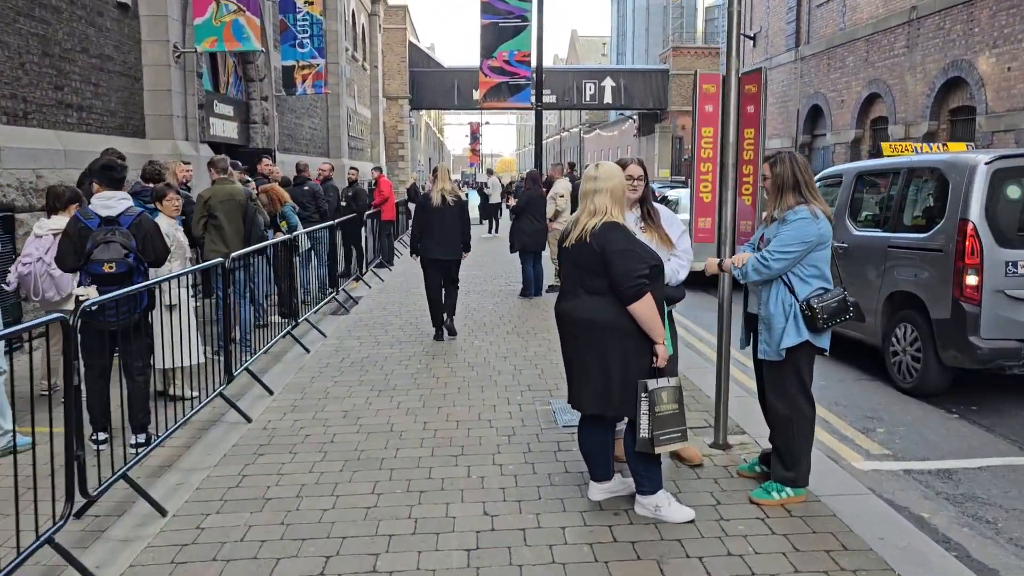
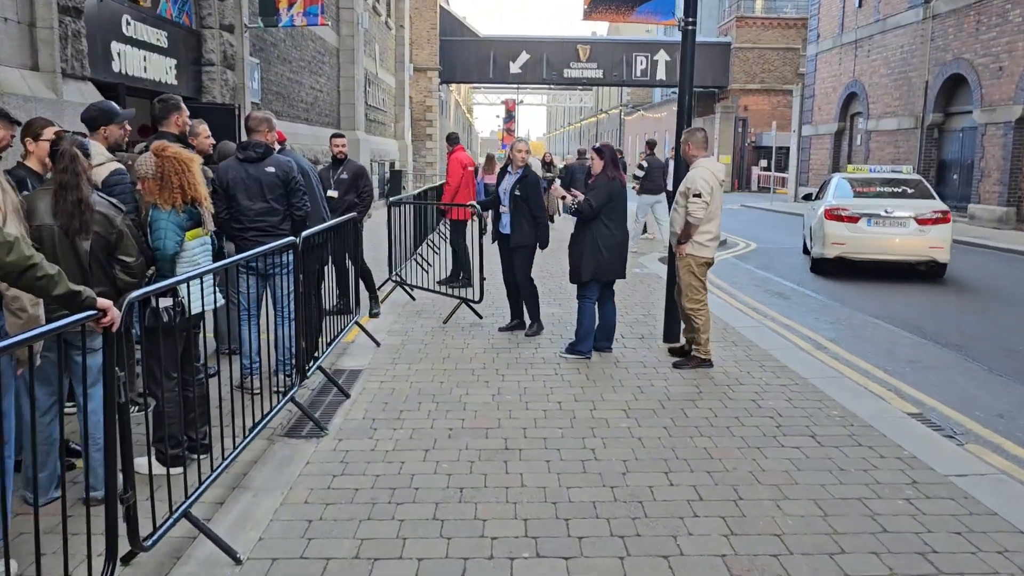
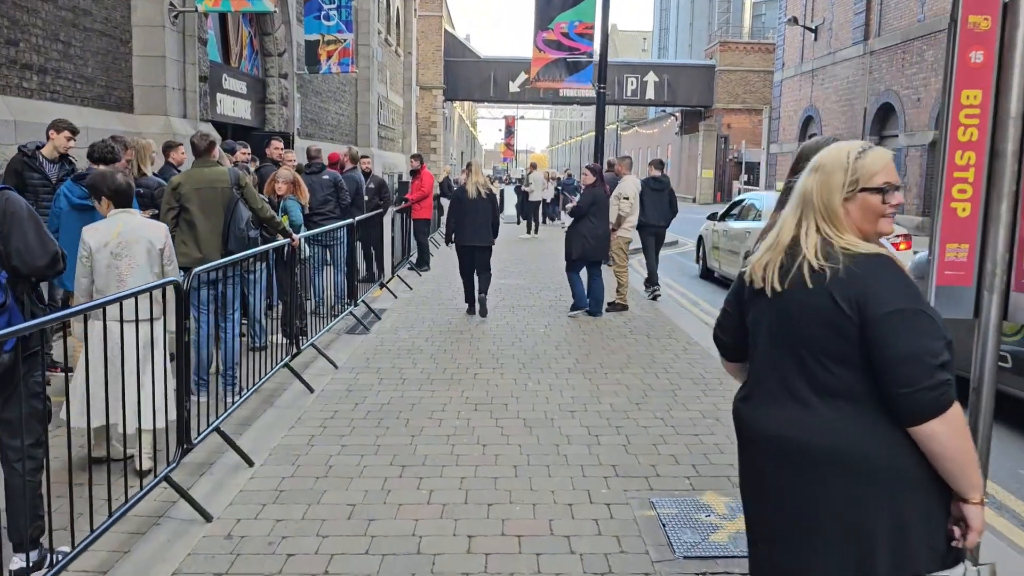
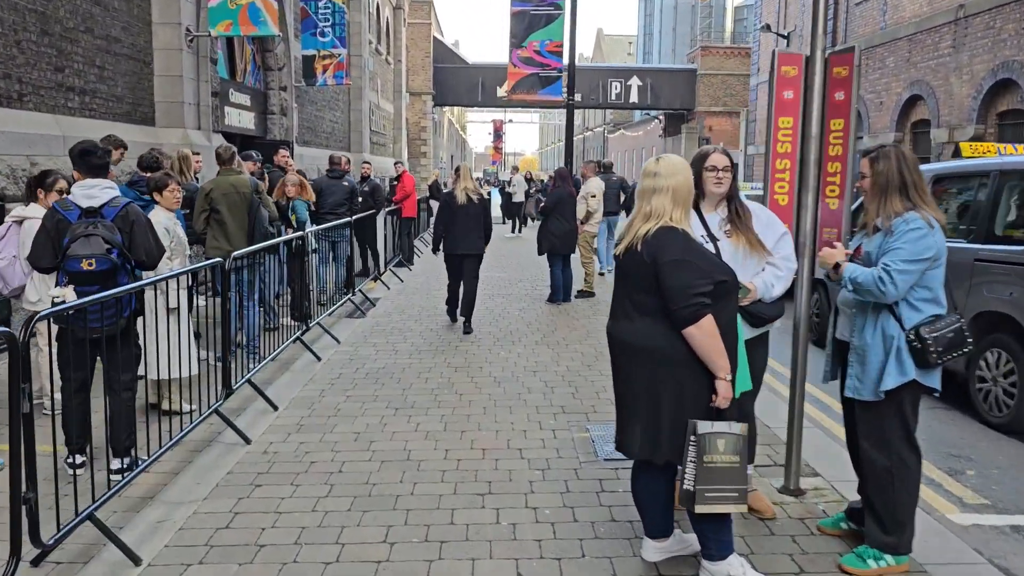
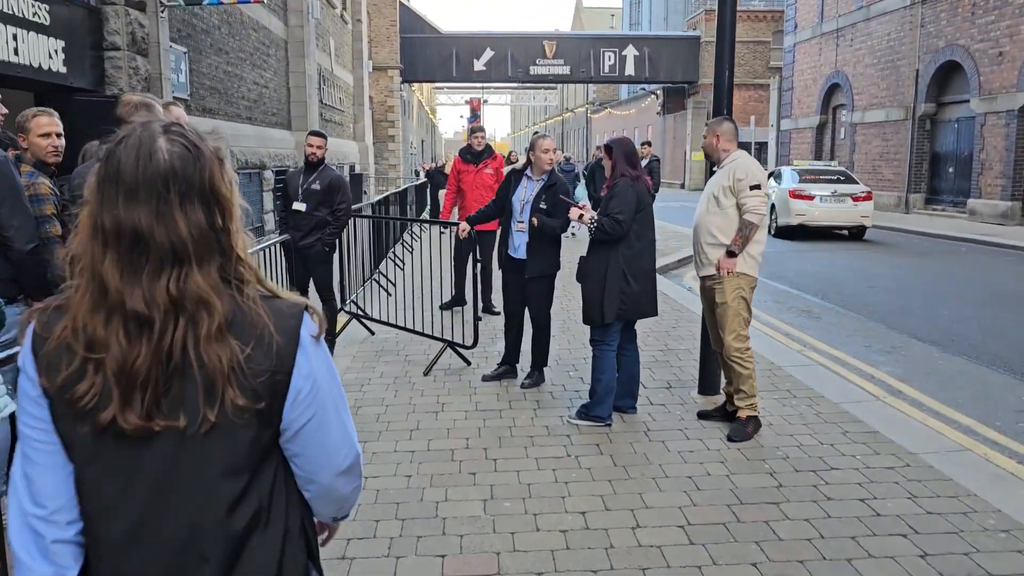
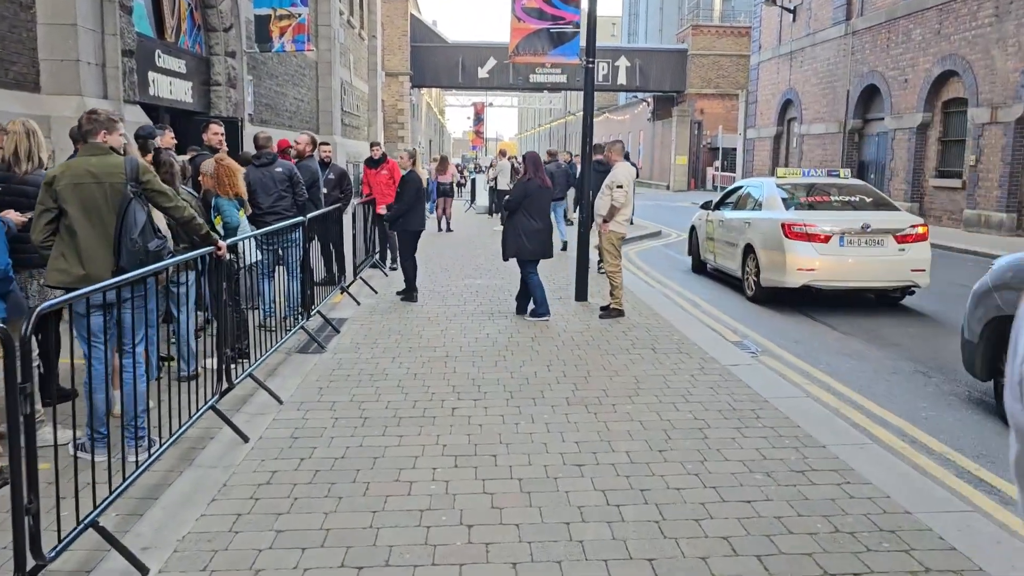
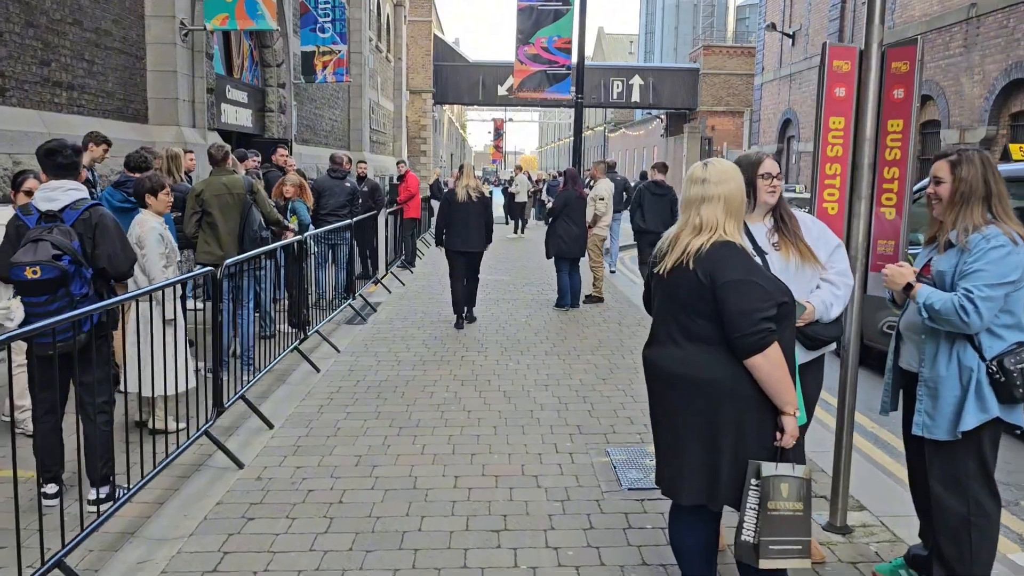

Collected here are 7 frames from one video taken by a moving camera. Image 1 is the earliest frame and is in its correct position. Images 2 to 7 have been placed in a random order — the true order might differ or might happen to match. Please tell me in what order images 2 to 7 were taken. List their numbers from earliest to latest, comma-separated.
4, 7, 3, 6, 2, 5
